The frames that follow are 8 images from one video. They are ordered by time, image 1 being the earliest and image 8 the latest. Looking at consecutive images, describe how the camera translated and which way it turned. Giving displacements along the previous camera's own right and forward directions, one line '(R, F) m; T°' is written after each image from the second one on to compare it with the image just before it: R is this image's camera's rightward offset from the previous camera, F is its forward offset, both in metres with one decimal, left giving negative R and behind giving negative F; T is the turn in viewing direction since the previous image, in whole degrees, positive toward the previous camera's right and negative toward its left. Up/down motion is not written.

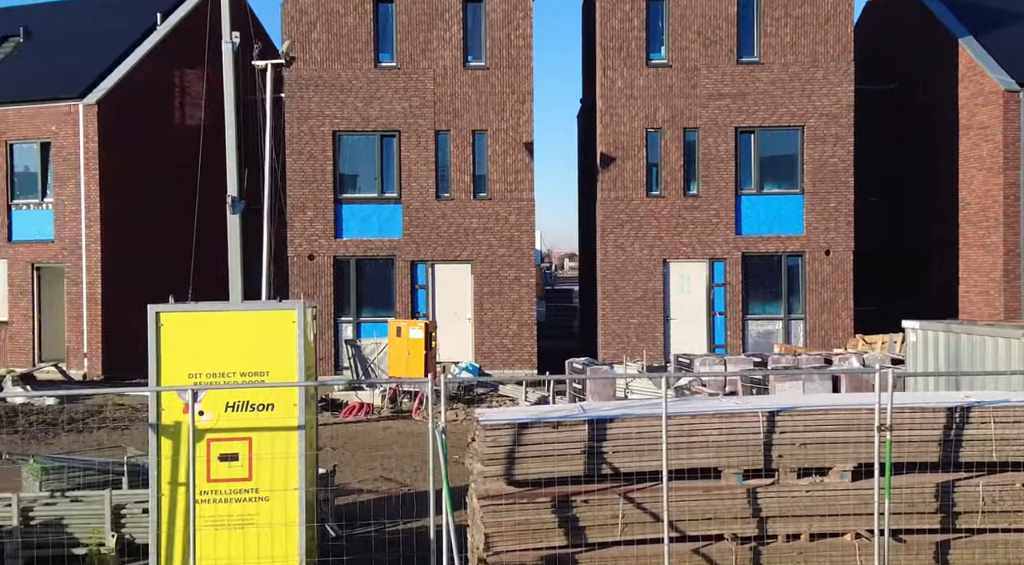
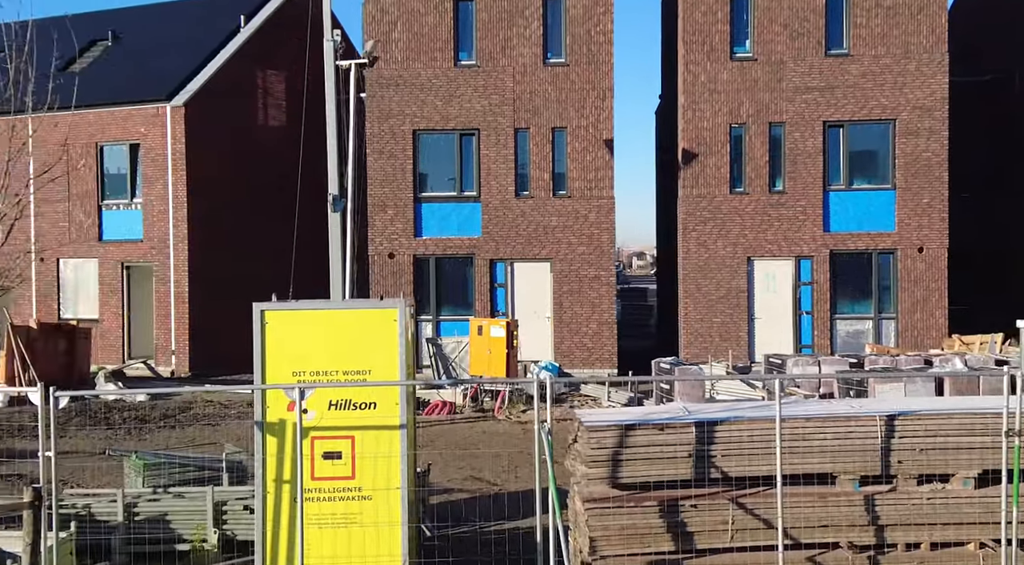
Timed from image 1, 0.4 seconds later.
(-0.2, +0.1) m; -3°
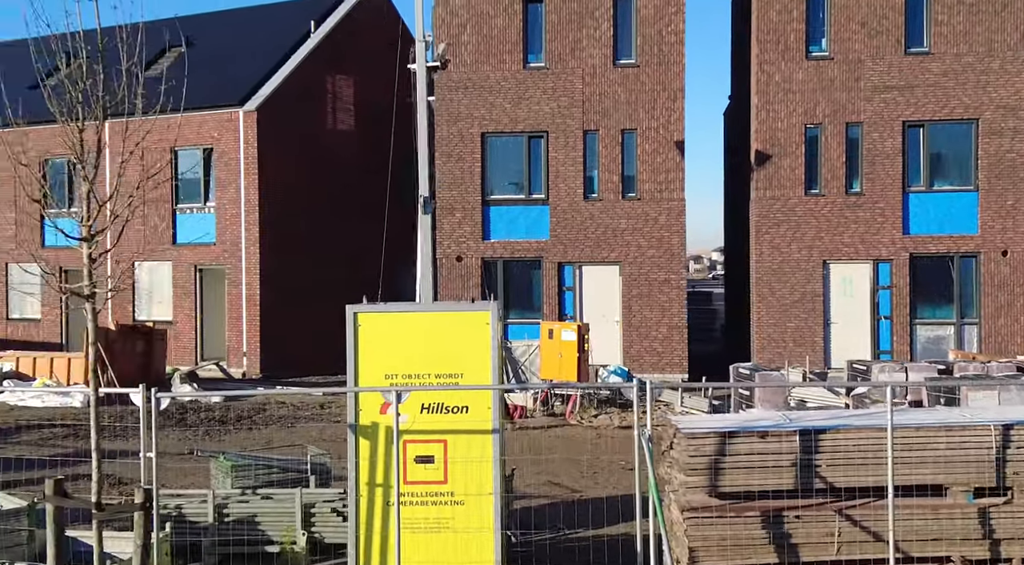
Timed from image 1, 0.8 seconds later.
(-0.2, +0.1) m; -3°
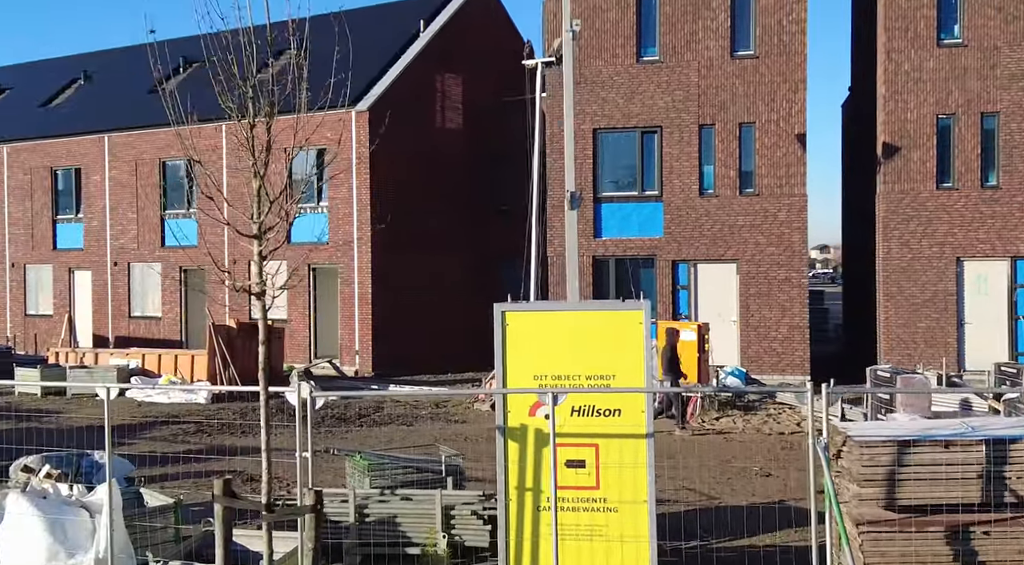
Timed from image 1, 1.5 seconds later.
(-0.3, +0.3) m; -5°
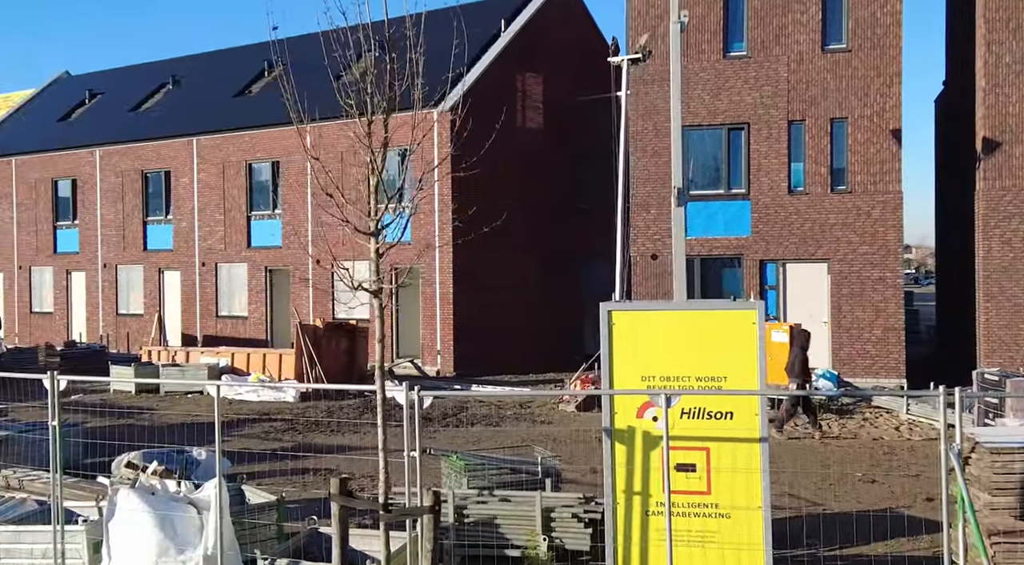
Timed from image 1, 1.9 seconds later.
(-0.2, +0.2) m; -4°
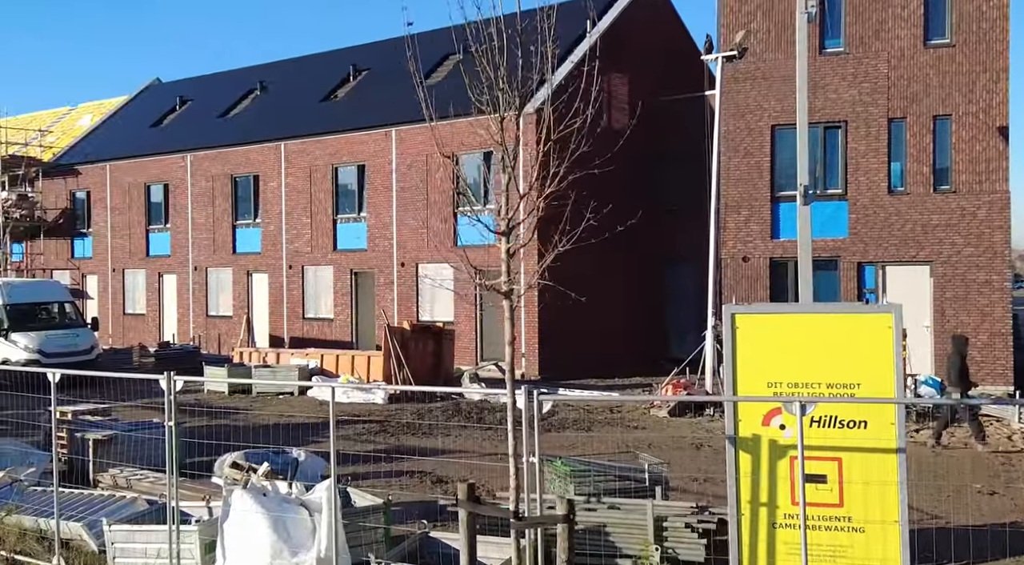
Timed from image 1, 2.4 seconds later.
(-0.2, +0.2) m; -4°
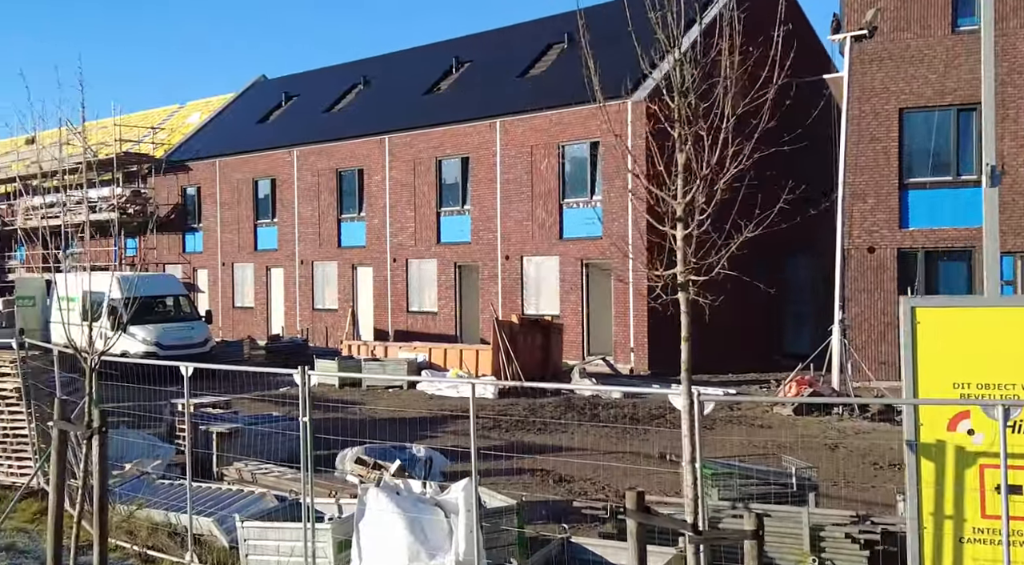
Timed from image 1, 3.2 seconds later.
(-0.3, +0.4) m; -5°
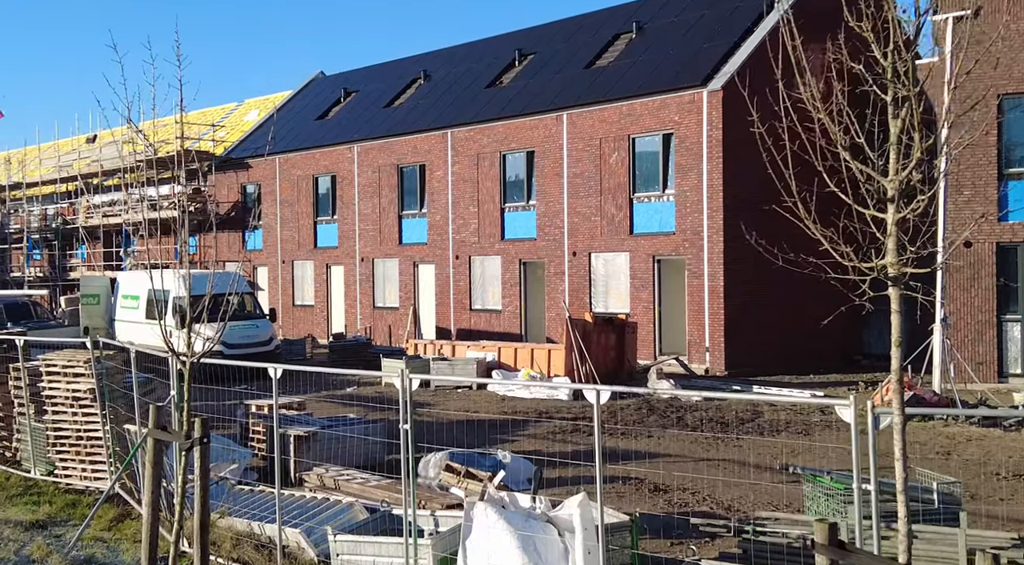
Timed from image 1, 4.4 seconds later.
(-0.4, +0.7) m; -2°
